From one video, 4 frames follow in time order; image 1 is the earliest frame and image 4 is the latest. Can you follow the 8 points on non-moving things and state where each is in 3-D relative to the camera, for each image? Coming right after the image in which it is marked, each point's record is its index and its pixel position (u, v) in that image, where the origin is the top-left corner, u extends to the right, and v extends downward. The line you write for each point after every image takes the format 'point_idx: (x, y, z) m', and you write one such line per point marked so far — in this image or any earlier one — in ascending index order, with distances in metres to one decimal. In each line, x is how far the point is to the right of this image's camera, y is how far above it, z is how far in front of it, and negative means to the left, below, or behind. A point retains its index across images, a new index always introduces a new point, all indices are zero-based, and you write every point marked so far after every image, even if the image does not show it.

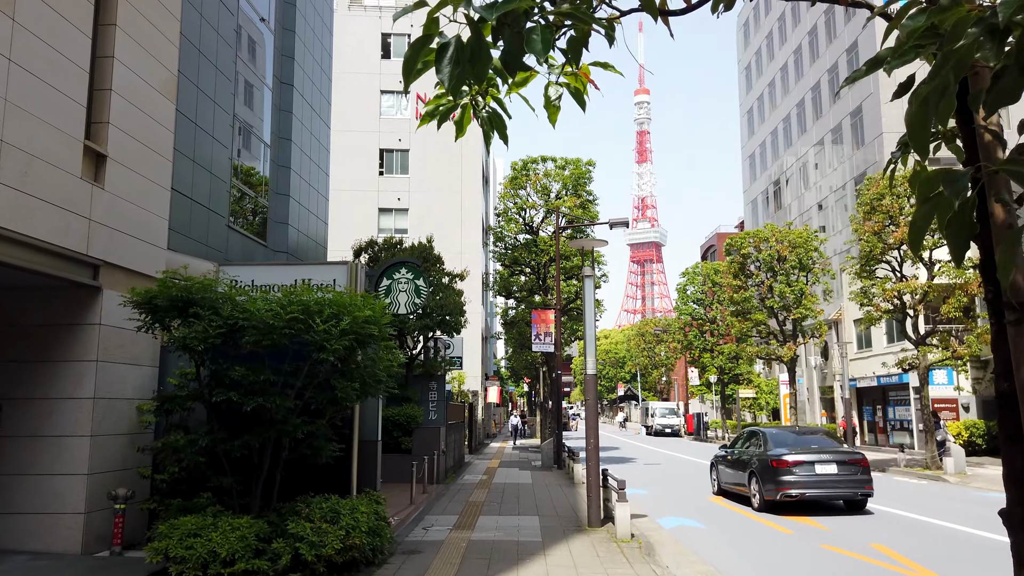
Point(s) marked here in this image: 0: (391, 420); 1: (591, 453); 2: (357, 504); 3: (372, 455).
0: (-3.1, -3.3, +19.5) m
1: (+1.3, -2.6, +12.3) m
2: (-1.8, -2.6, +9.2) m
3: (-2.0, -2.5, +11.3) m
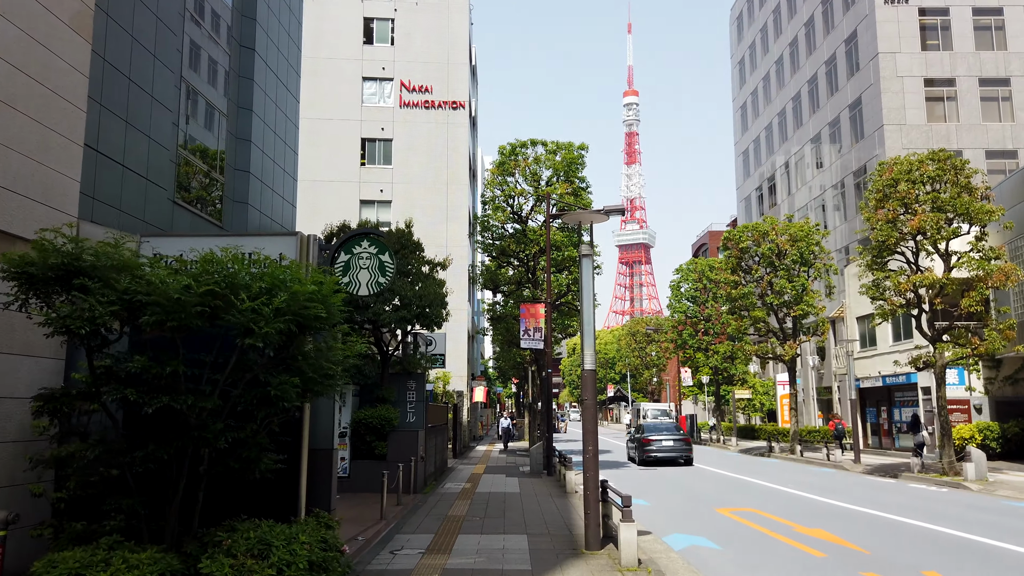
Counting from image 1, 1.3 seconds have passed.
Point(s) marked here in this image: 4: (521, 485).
0: (-3.4, -3.0, +17.6) m
1: (+1.1, -2.3, +10.4) m
2: (-2.0, -2.3, +7.3) m
3: (-2.2, -2.2, +9.4) m
4: (+0.2, -5.1, +20.0) m
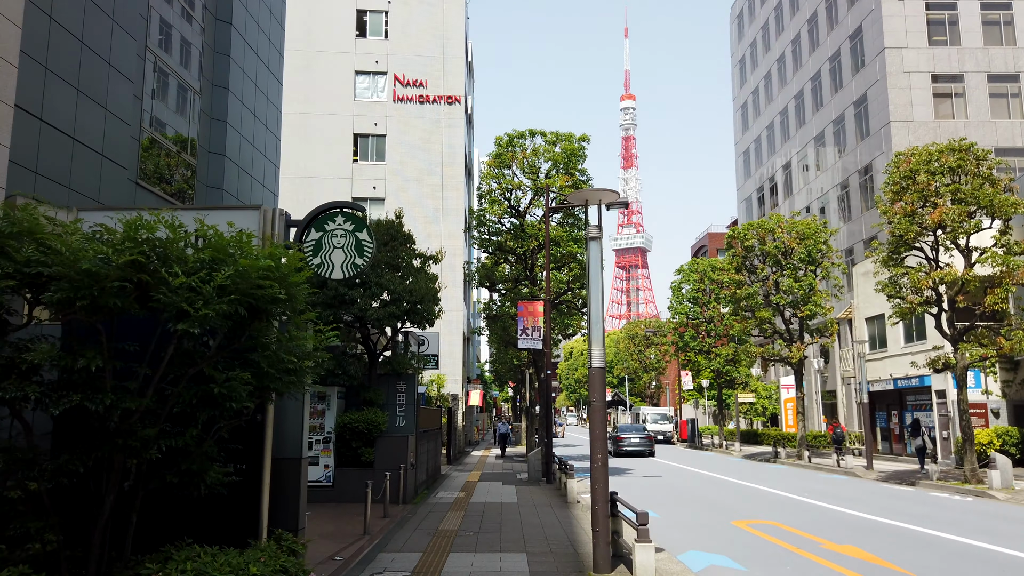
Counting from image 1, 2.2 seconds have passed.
0: (-3.5, -2.9, +16.3) m
1: (+1.0, -2.2, +9.2) m
2: (-2.0, -2.1, +6.0) m
3: (-2.3, -2.0, +8.1) m
4: (+0.2, -5.0, +18.7) m
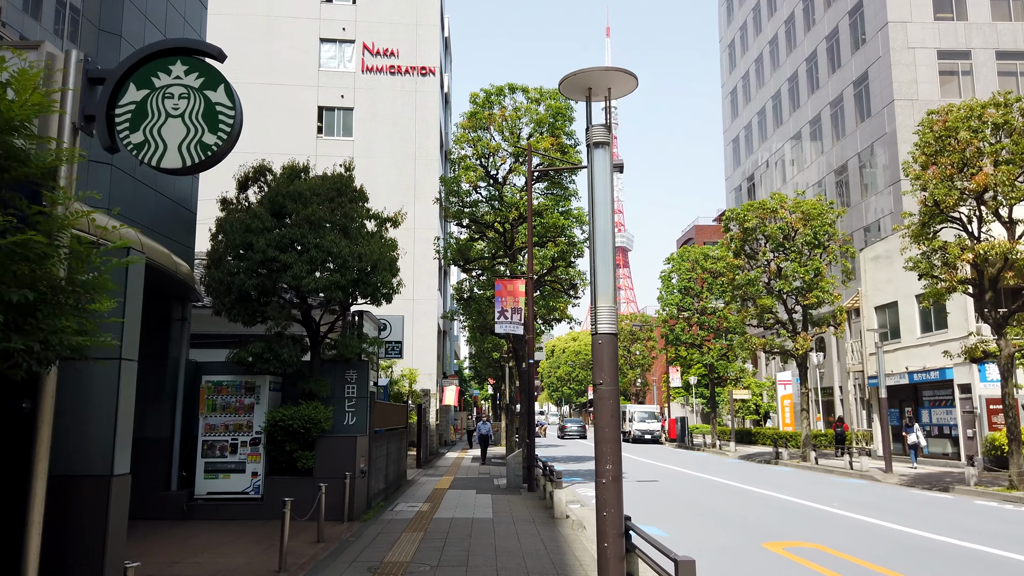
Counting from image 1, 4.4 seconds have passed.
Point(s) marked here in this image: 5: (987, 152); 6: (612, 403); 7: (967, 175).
0: (-3.9, -2.3, +13.1) m
1: (+0.8, -1.6, +6.0) m
2: (-2.2, -1.5, +2.8) m
3: (-2.5, -1.4, +4.9) m
4: (-0.4, -4.4, +15.5) m
5: (+11.5, +3.3, +18.6) m
6: (+0.8, -0.9, +6.2) m
7: (+11.1, +2.7, +18.9) m
